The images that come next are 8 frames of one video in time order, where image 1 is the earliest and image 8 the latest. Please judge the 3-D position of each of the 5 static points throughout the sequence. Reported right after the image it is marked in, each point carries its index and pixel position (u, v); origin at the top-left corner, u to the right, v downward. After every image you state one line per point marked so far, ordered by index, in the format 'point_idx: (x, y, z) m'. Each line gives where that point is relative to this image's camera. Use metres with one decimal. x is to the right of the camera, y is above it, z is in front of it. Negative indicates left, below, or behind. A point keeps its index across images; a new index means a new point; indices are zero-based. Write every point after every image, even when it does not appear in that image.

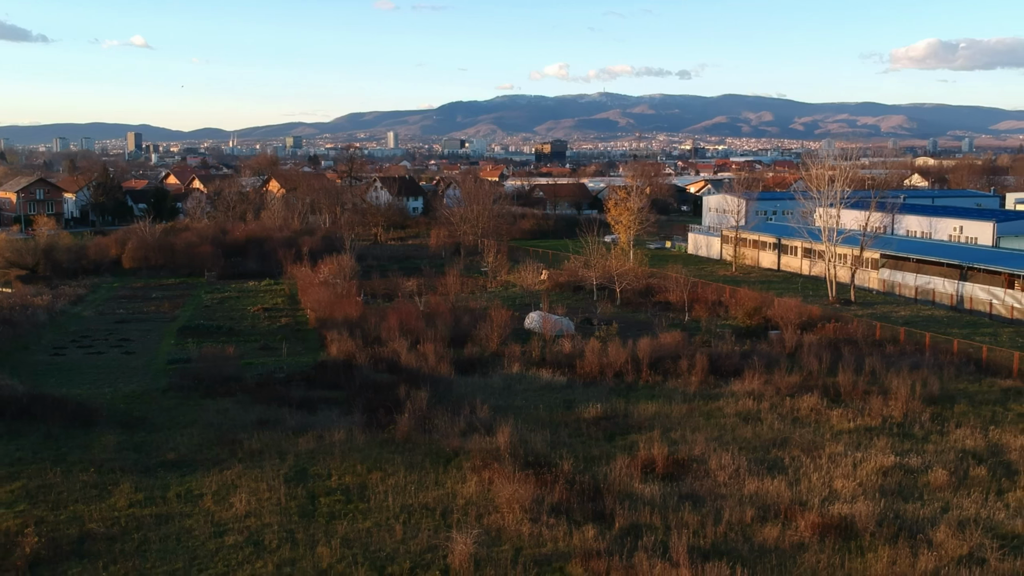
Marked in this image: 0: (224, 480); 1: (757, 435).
0: (-1.8, -1.2, +6.4) m
1: (+1.8, -1.1, +7.3) m
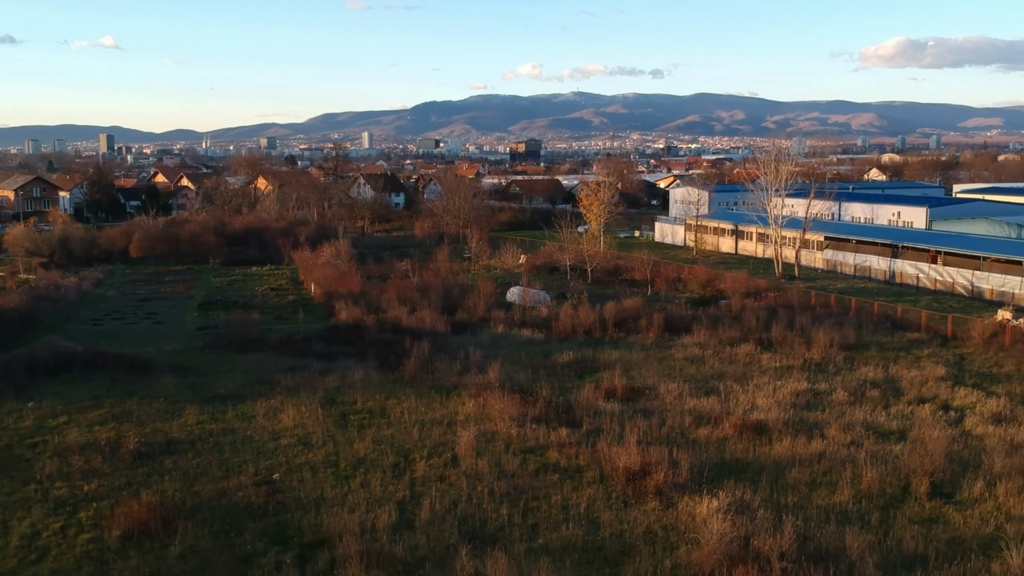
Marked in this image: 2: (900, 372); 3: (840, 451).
0: (-1.9, -0.9, +8.0) m
1: (+1.7, -0.8, +9.0) m
2: (+3.5, -0.8, +9.0) m
3: (+2.2, -1.1, +6.6) m
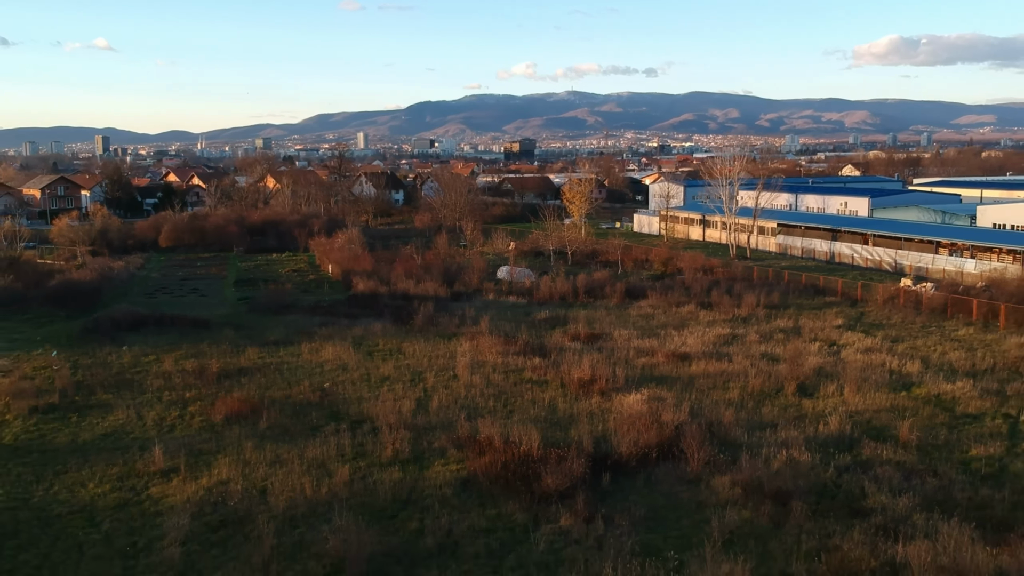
0: (-2.1, -0.6, +10.4) m
1: (+1.6, -0.4, +11.4) m
2: (+3.4, -0.4, +11.4) m
3: (+2.0, -0.7, +9.0) m
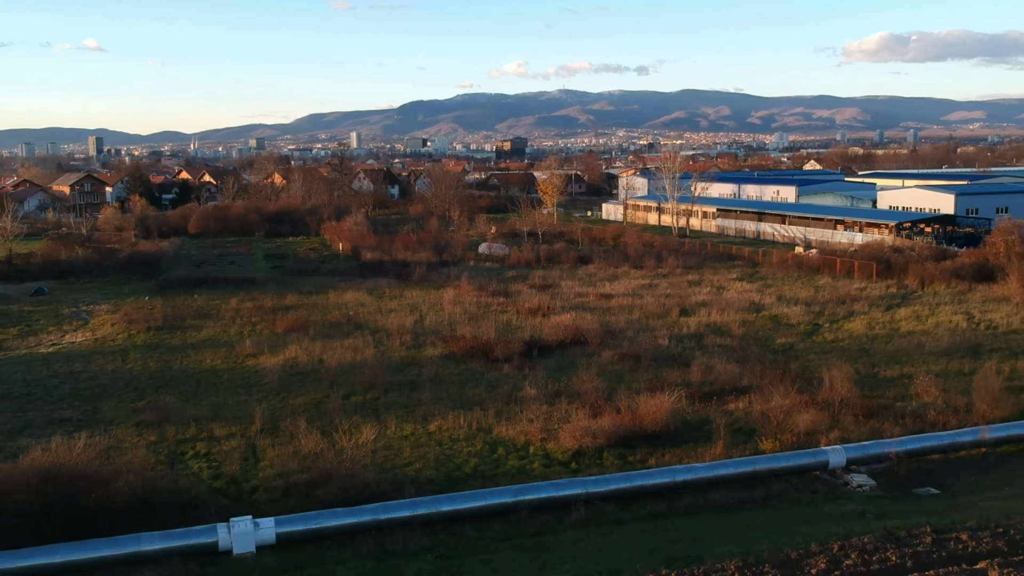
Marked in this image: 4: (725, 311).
0: (-2.4, -0.1, +14.0) m
1: (+1.2, +0.2, +15.0) m
2: (+3.0, +0.2, +15.1) m
3: (+1.7, -0.2, +12.7) m
4: (+2.5, -0.3, +11.9) m
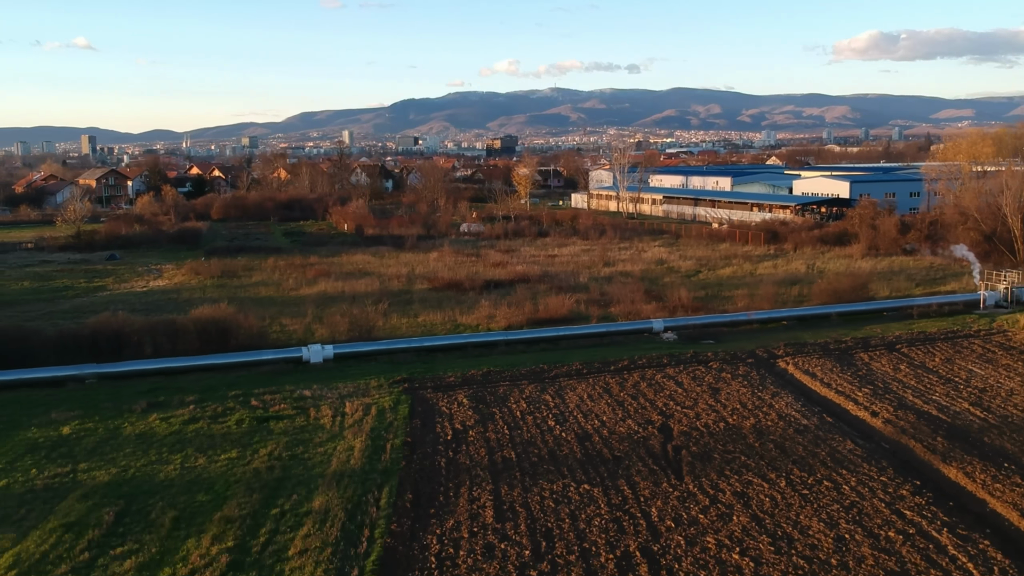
0: (-3.0, +0.6, +18.3) m
1: (+0.6, +0.8, +19.3) m
2: (+2.4, +0.8, +19.4) m
3: (+1.1, +0.5, +17.0) m
4: (+2.0, +0.4, +16.2) m
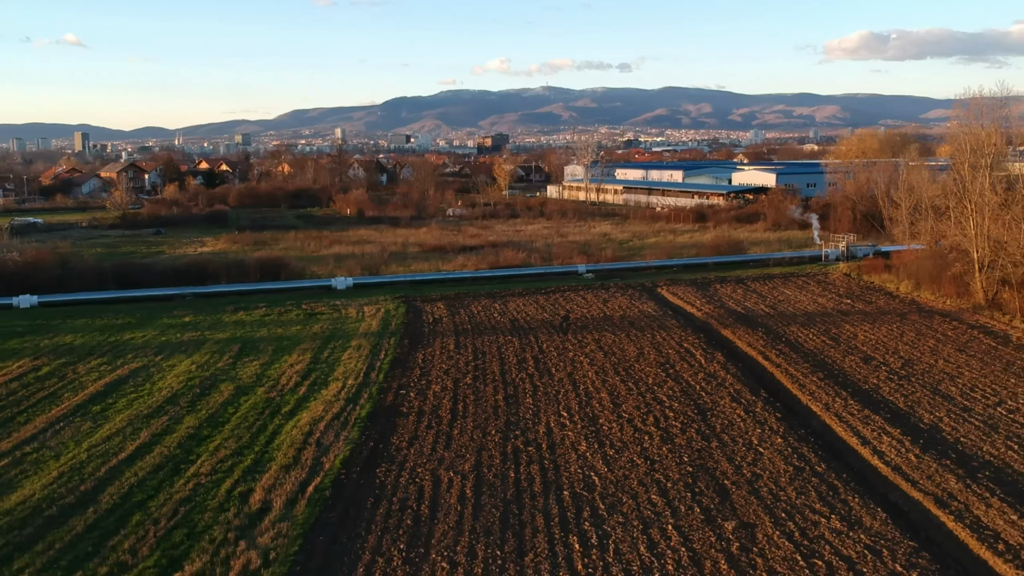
0: (-3.6, +1.3, +22.6) m
1: (0.0, +1.5, +23.6) m
2: (+1.8, +1.5, +23.7) m
3: (+0.6, +1.2, +21.3) m
4: (+1.5, +1.1, +20.5) m
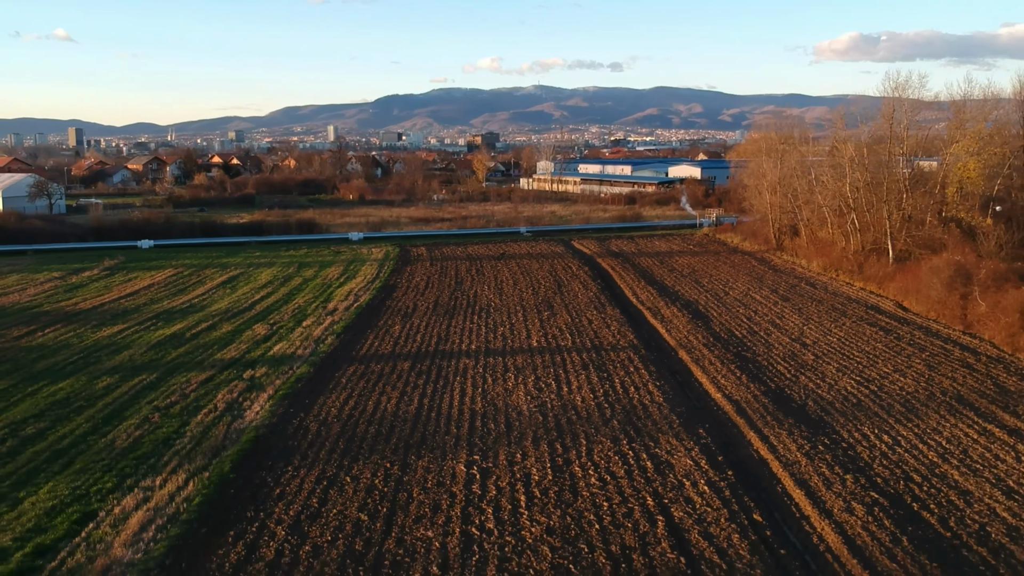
0: (-4.4, +2.3, +28.9) m
1: (-0.8, +2.5, +30.0) m
2: (+0.9, +2.5, +30.1) m
3: (-0.3, +2.2, +27.7) m
4: (+0.6, +2.0, +26.9) m
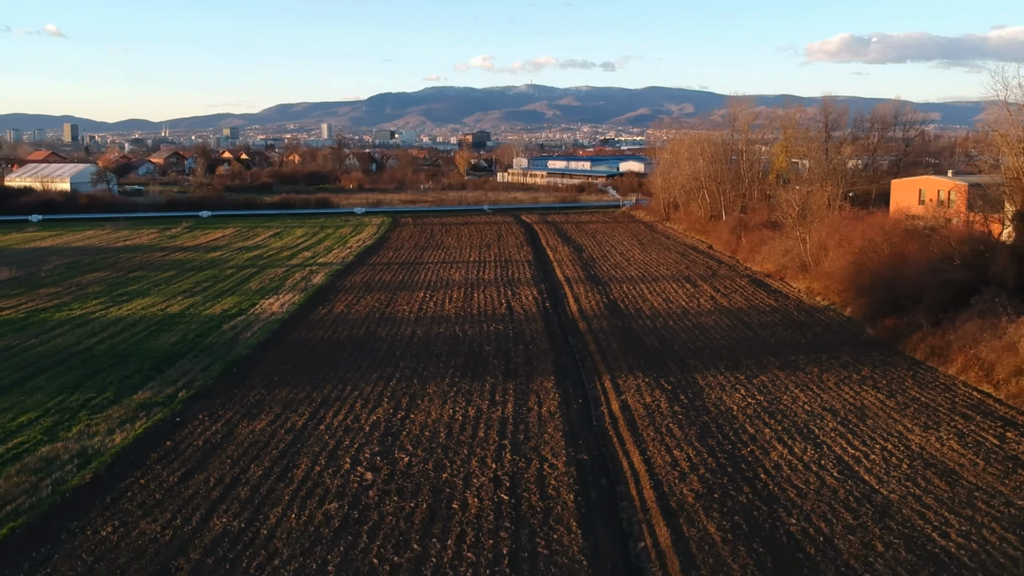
0: (-5.5, +3.3, +35.7) m
1: (-1.9, +3.5, +36.8) m
2: (-0.1, +3.5, +37.0) m
3: (-1.3, +3.2, +34.5) m
4: (-0.4, +3.1, +33.7) m
